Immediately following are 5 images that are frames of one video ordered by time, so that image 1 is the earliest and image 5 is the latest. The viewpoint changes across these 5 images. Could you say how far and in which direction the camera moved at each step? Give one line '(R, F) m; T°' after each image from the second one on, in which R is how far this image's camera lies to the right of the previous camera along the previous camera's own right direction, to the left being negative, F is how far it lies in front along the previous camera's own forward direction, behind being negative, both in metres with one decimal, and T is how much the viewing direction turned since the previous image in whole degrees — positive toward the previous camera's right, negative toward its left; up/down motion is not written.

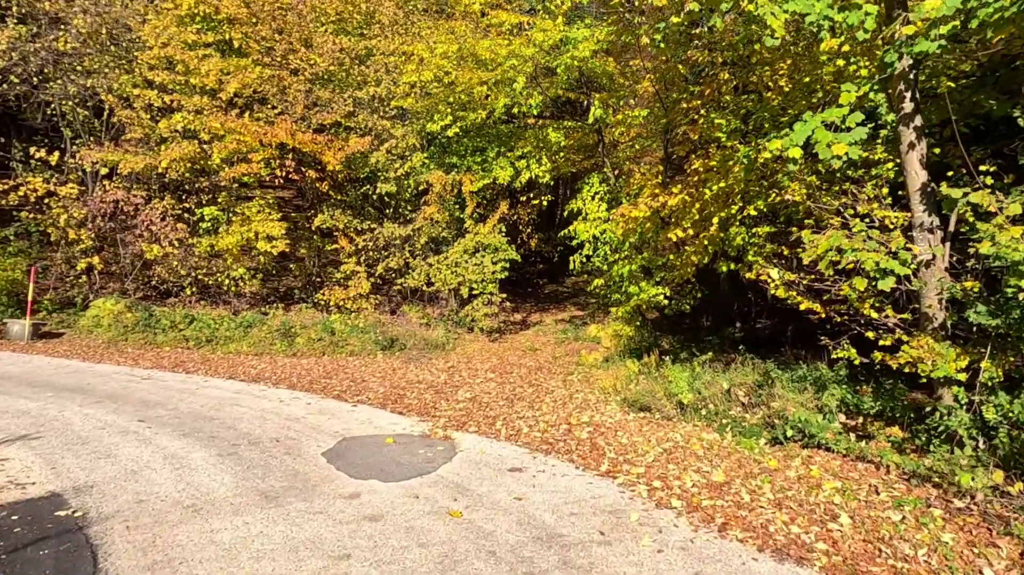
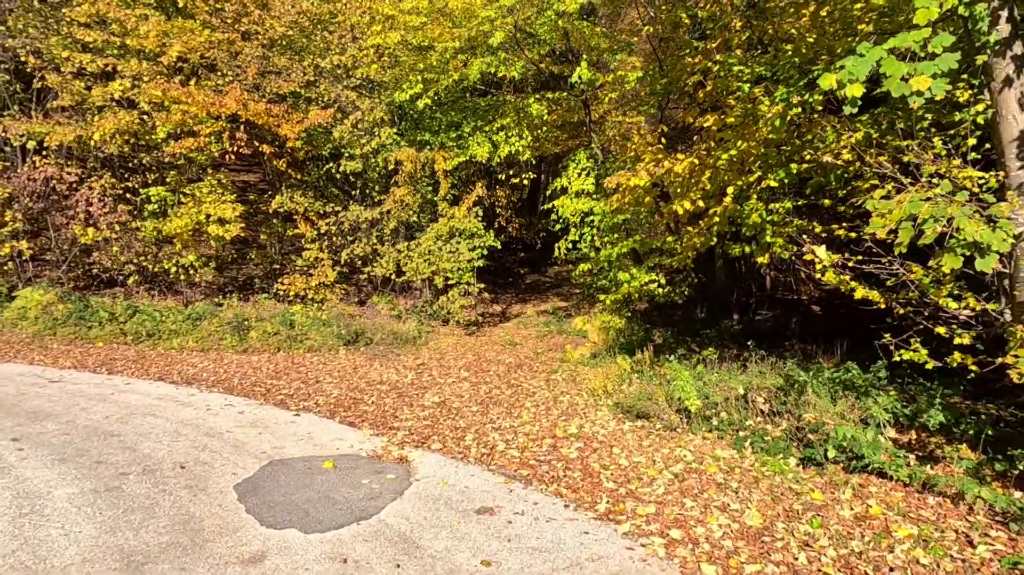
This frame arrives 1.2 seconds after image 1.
(+0.1, +1.3) m; +2°
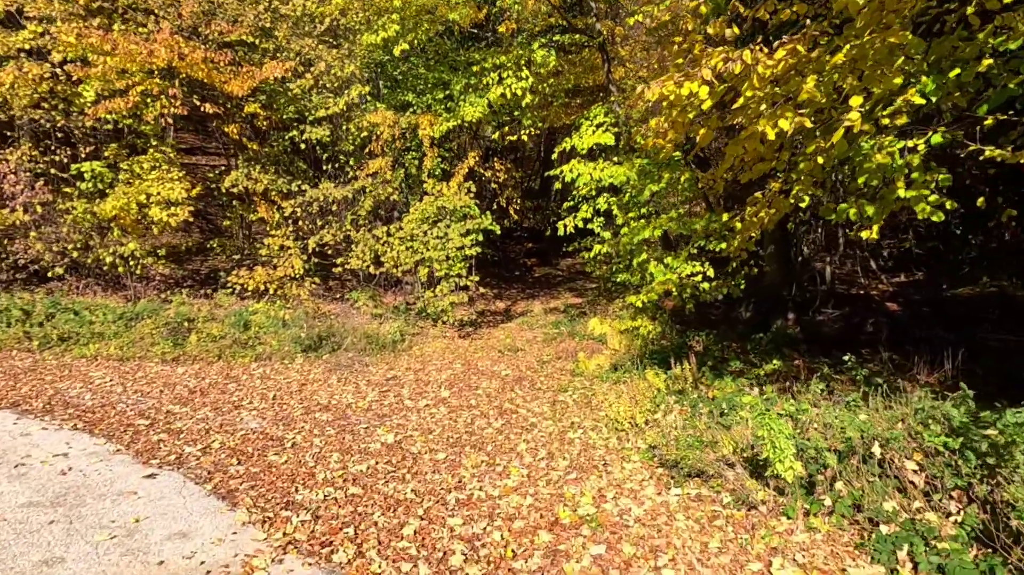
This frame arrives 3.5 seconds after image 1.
(+0.2, +2.5) m; -1°
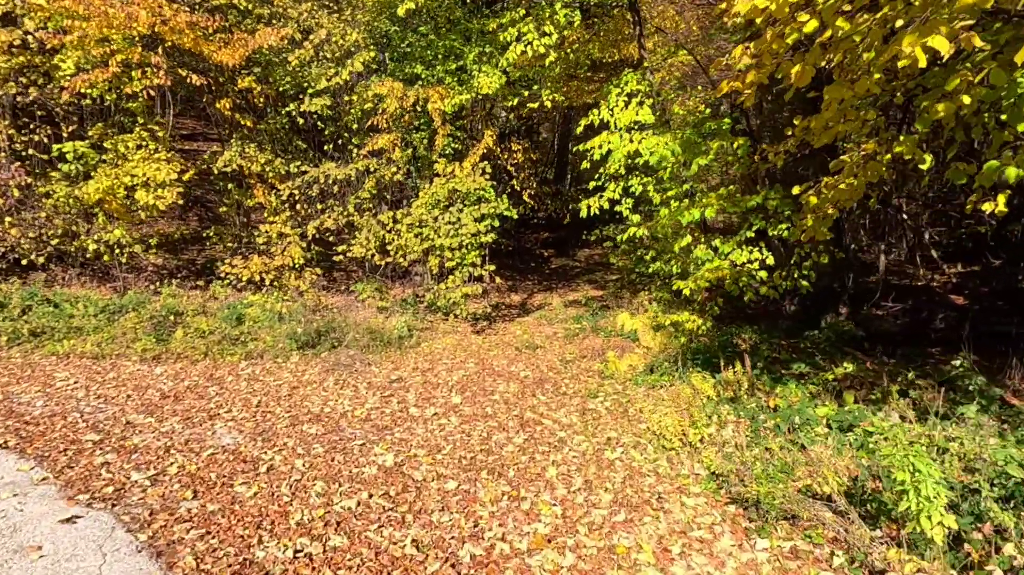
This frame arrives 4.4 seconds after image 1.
(-0.1, +1.0) m; -1°
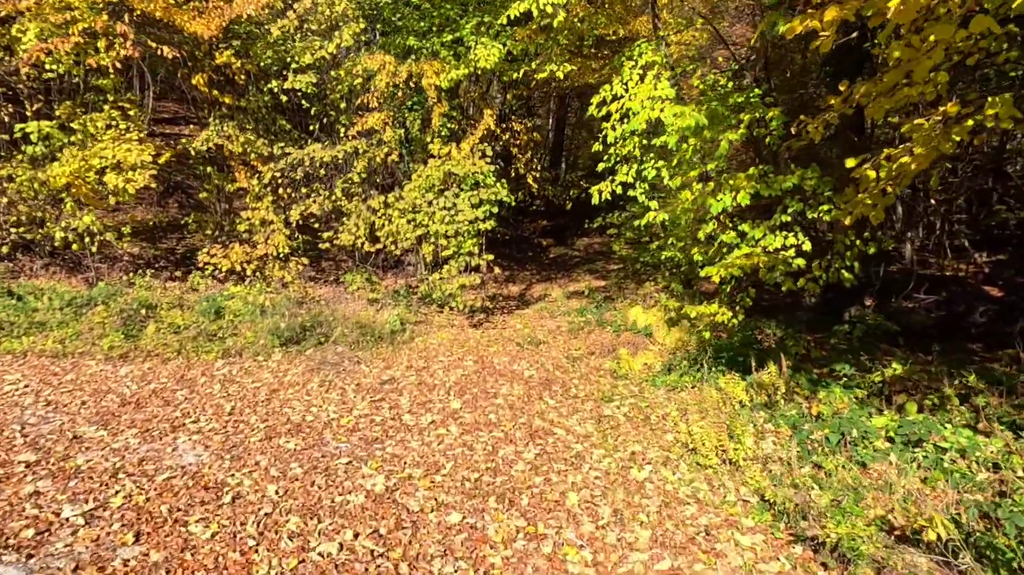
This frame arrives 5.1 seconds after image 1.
(-0.1, +0.7) m; +1°
